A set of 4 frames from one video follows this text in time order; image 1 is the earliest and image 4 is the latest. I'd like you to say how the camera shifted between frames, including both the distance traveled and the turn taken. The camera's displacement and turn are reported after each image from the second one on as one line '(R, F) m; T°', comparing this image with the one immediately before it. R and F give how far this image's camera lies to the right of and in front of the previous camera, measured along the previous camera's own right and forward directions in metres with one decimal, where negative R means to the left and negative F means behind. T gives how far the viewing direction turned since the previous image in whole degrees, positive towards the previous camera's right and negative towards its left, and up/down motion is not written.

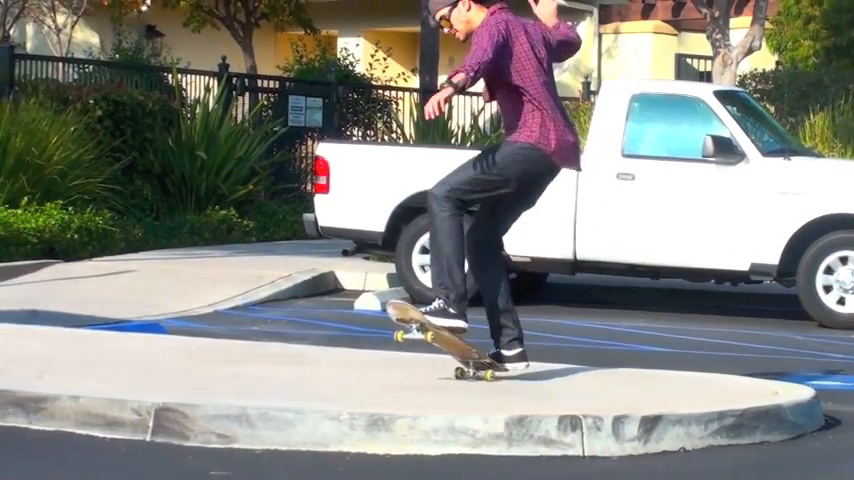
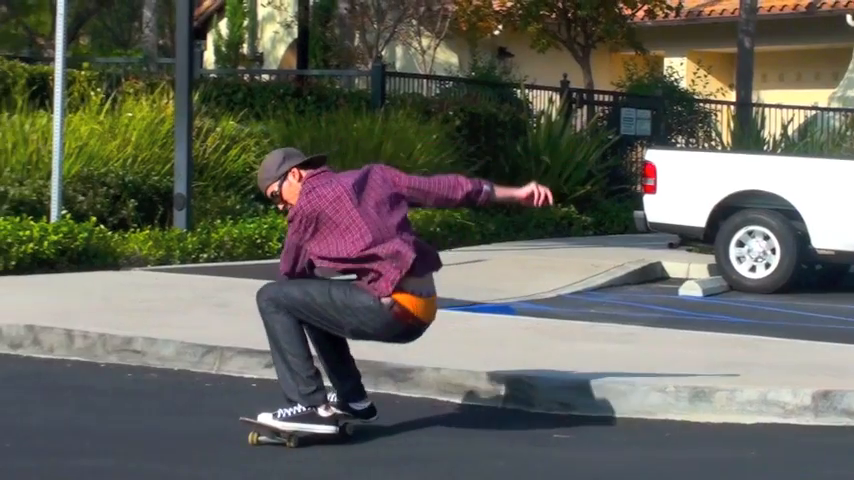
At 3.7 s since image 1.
(+0.4, -1.5) m; -9°
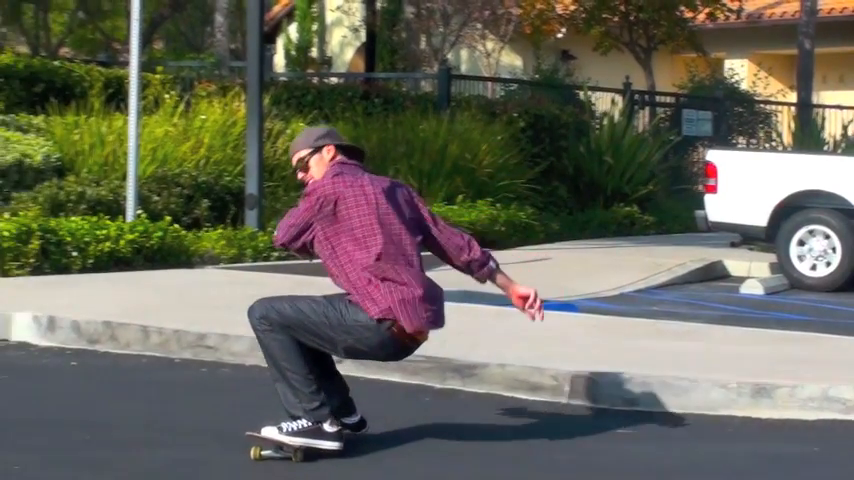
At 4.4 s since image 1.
(+0.1, -0.3) m; -2°
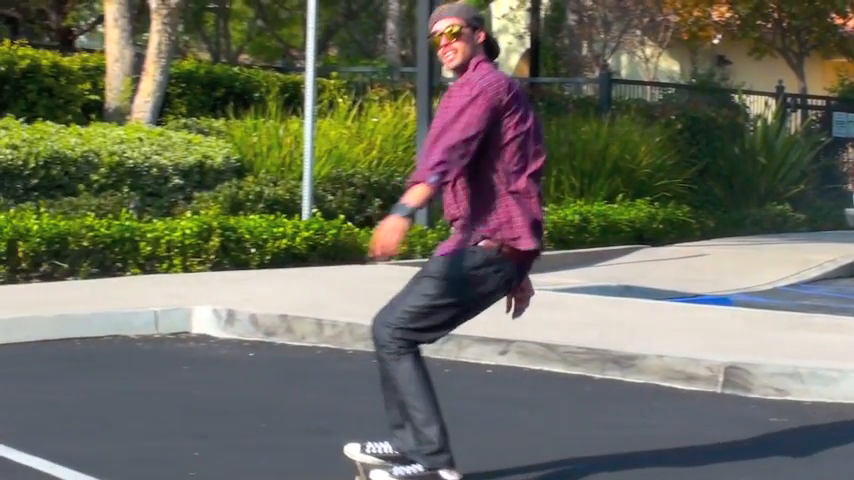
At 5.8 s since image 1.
(0.0, -0.6) m; -4°
